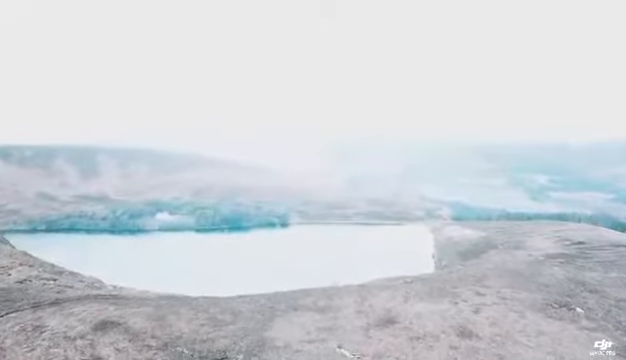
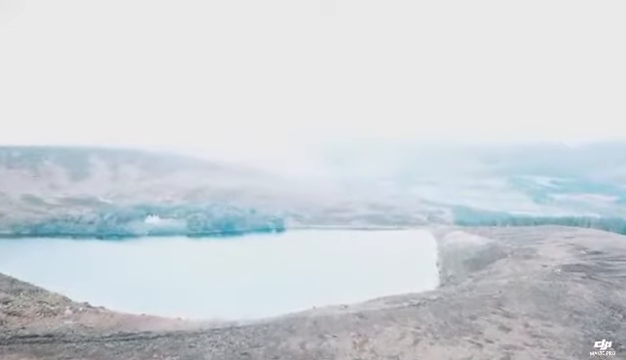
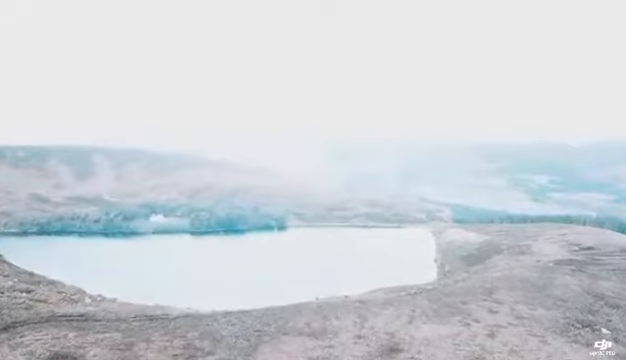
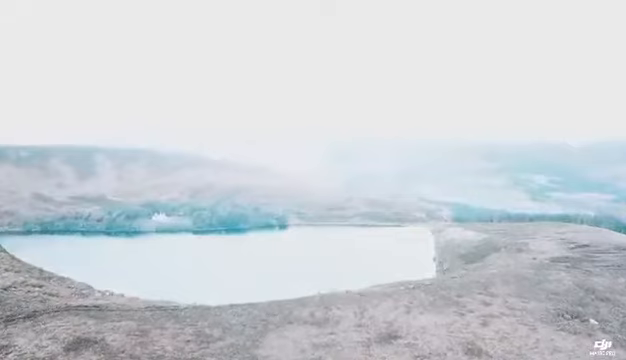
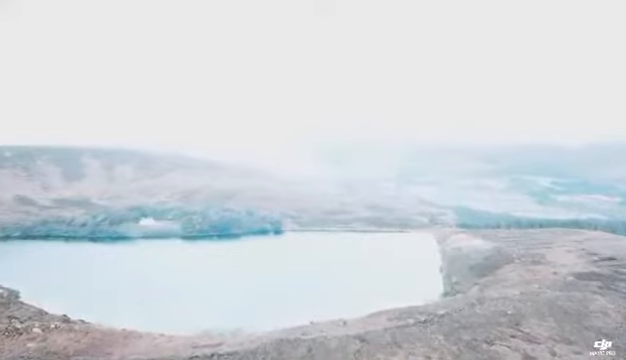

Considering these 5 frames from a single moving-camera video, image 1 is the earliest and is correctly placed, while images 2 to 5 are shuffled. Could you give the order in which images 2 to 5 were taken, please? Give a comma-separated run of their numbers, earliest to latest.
4, 3, 2, 5
